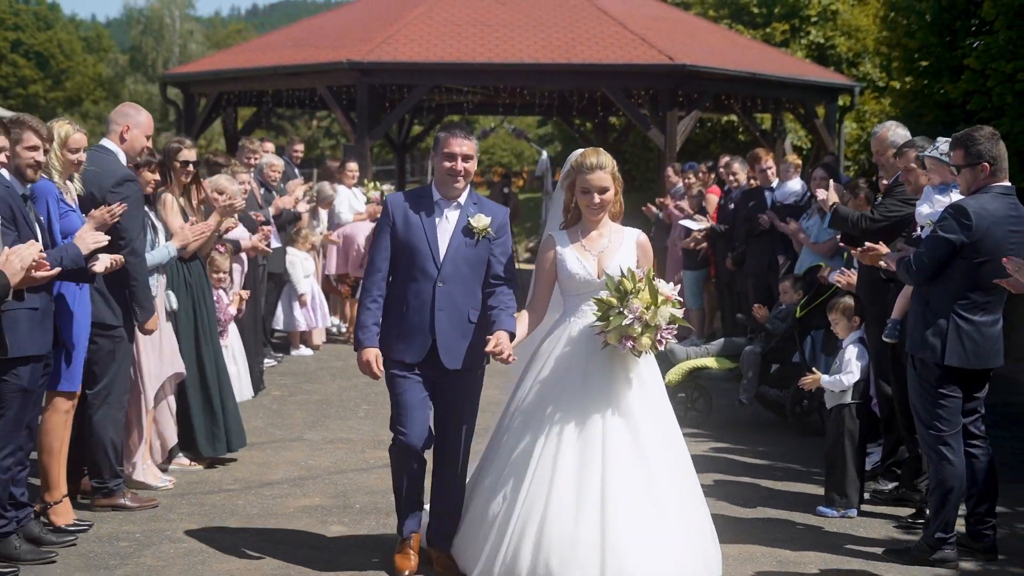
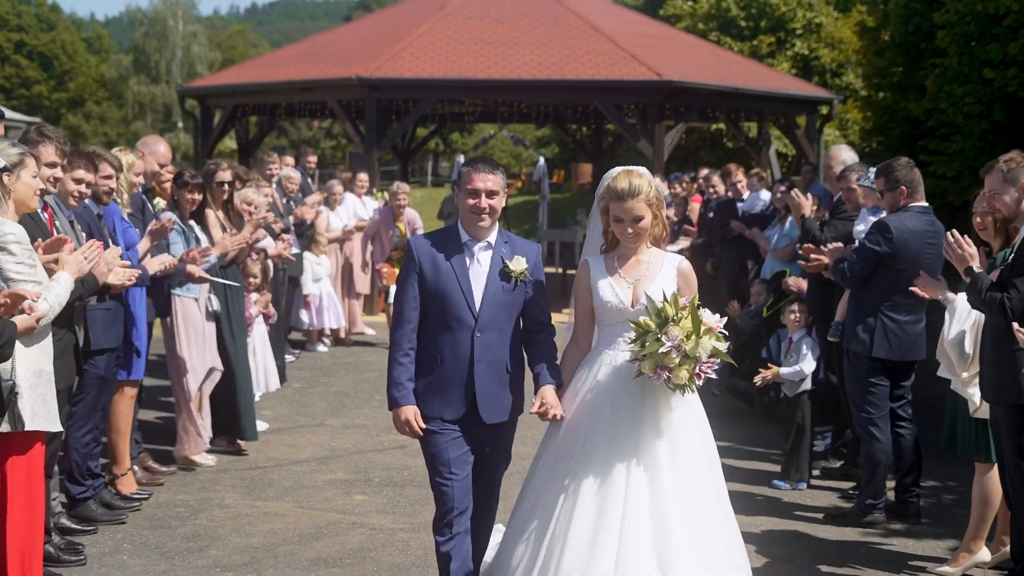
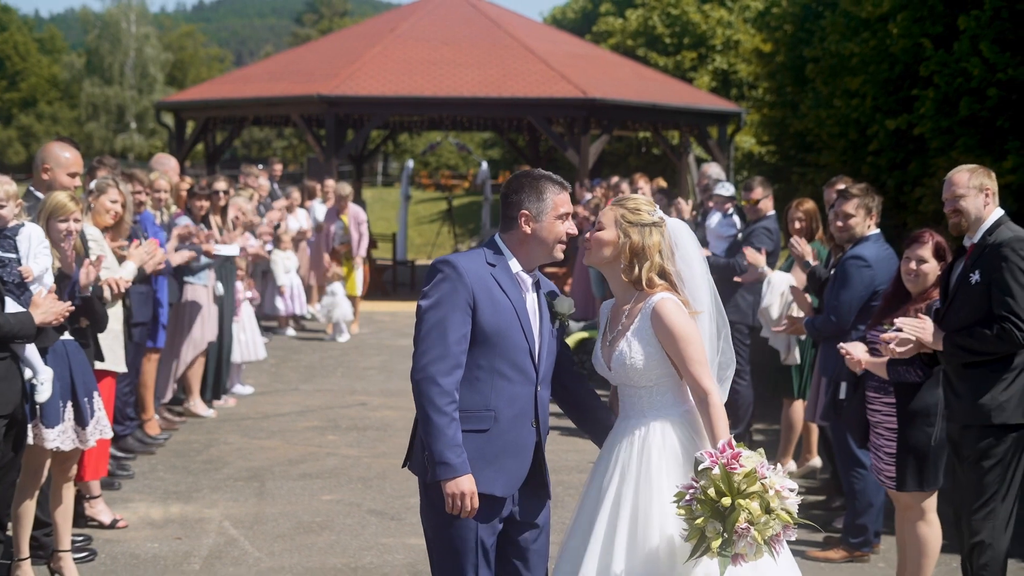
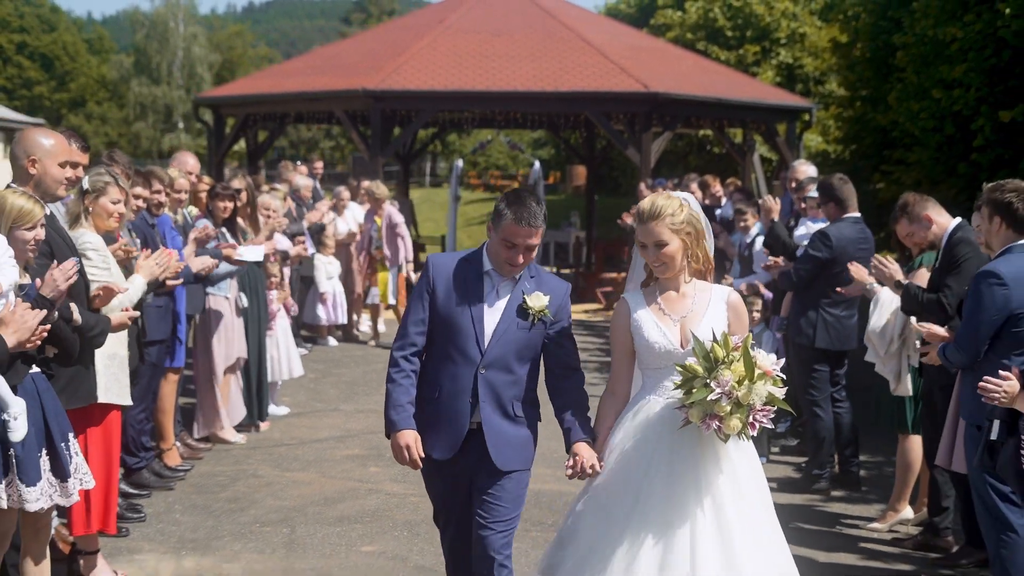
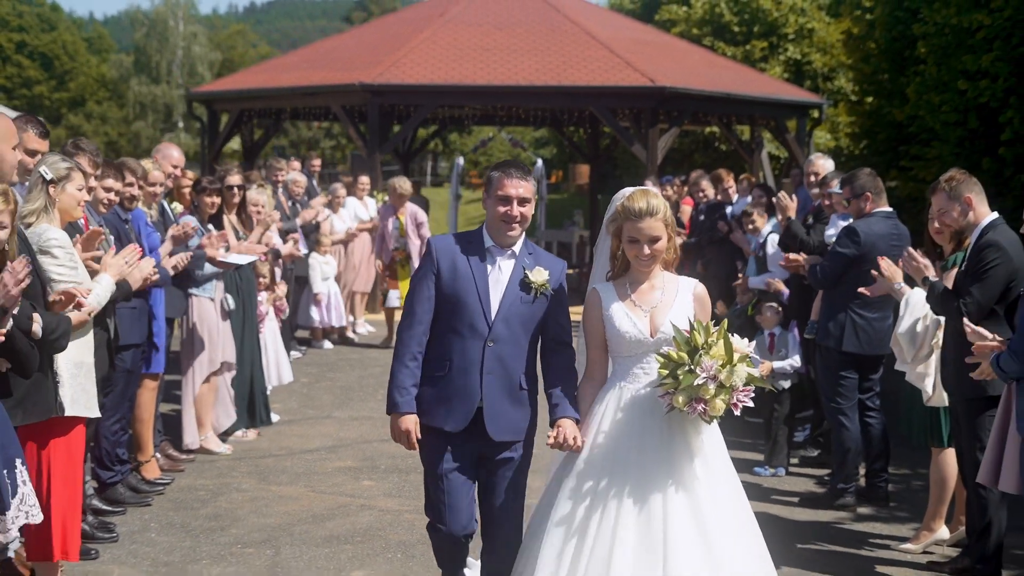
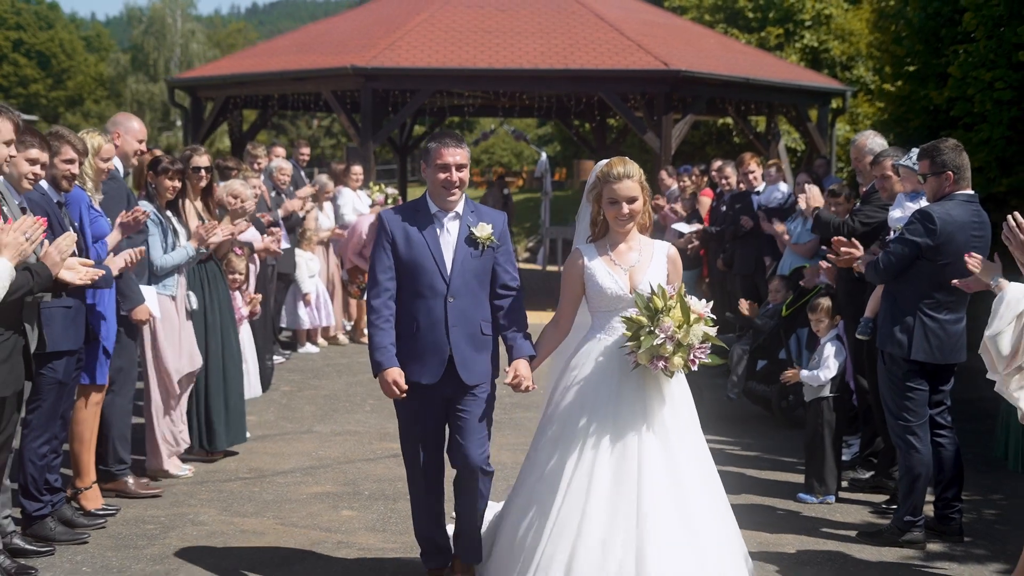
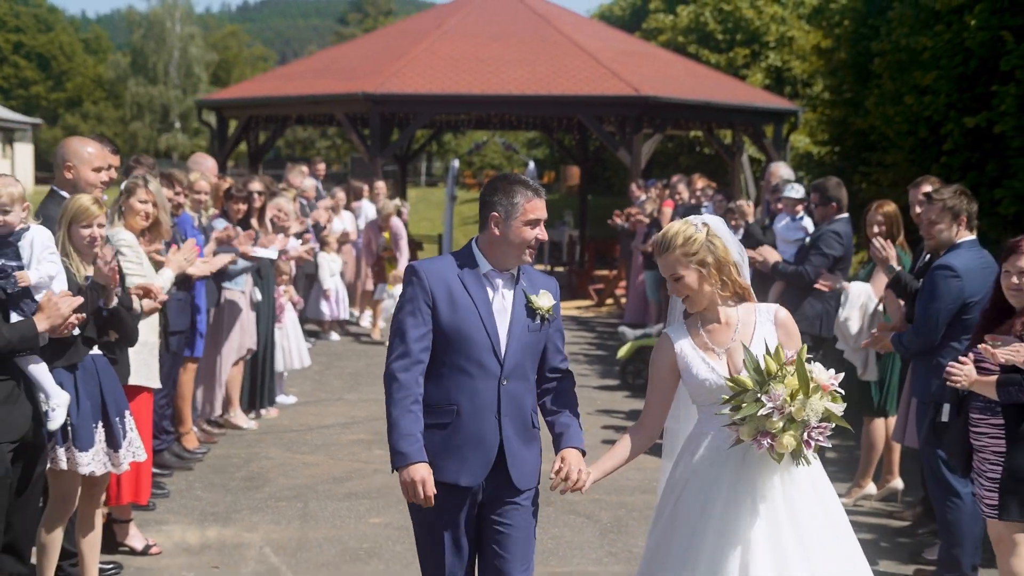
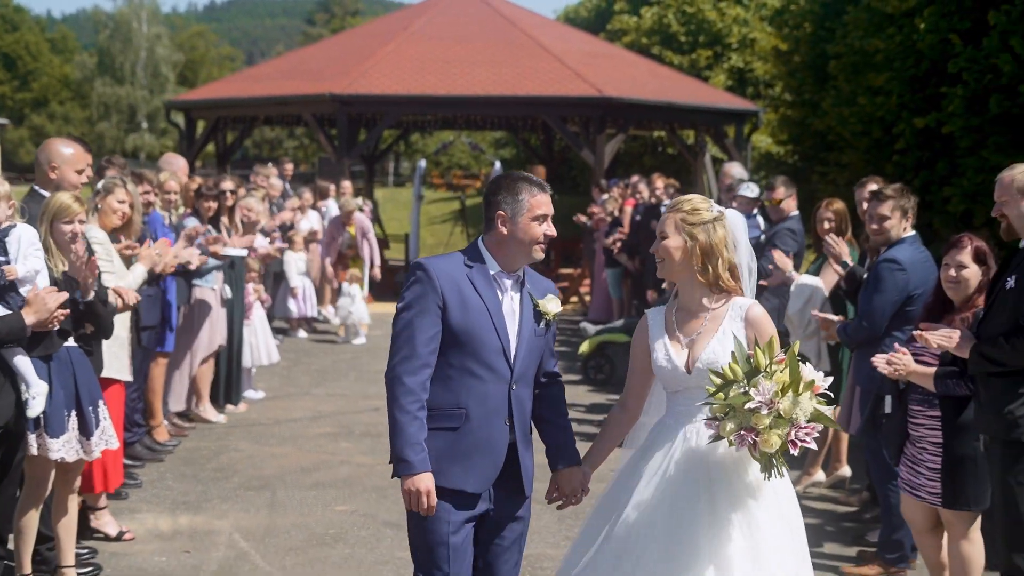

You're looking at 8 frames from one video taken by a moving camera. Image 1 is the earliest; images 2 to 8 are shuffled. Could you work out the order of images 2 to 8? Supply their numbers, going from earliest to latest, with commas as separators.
6, 2, 5, 4, 7, 8, 3
